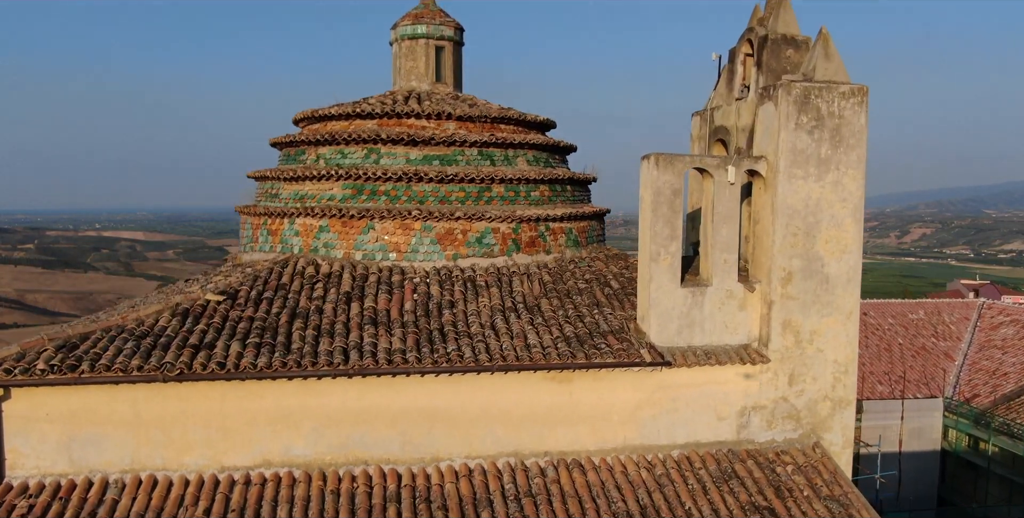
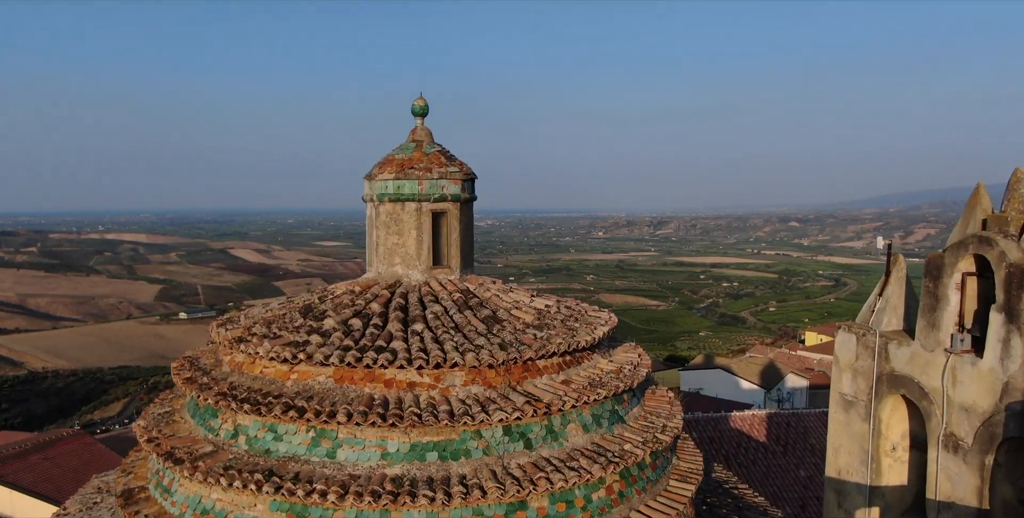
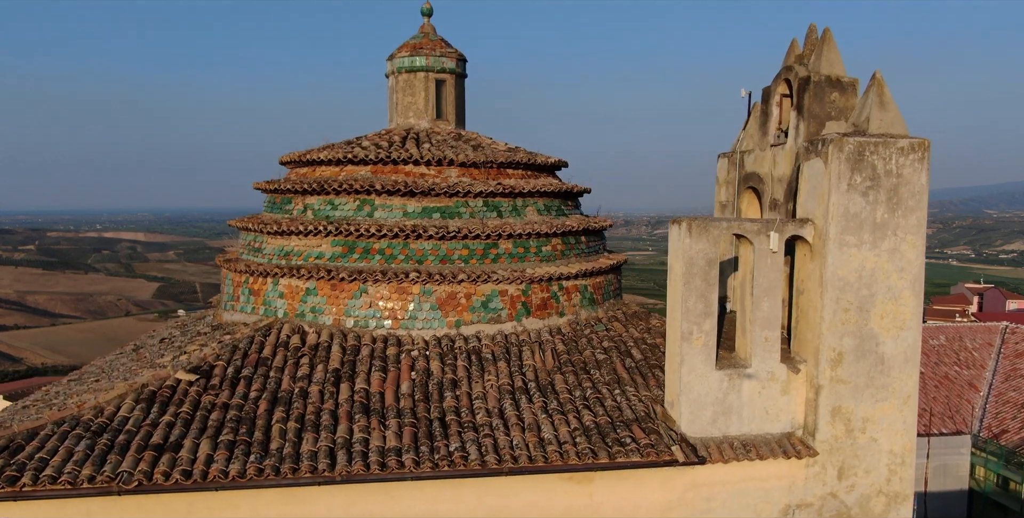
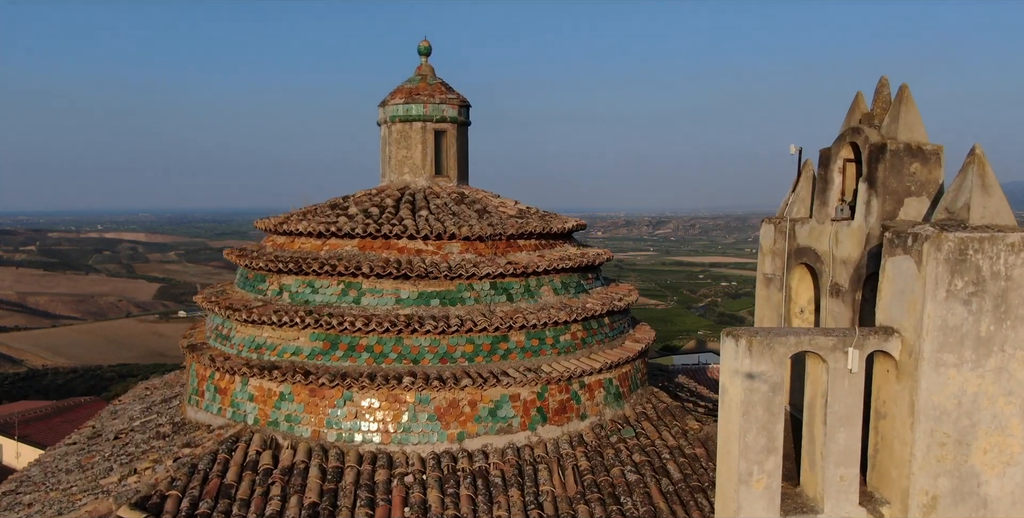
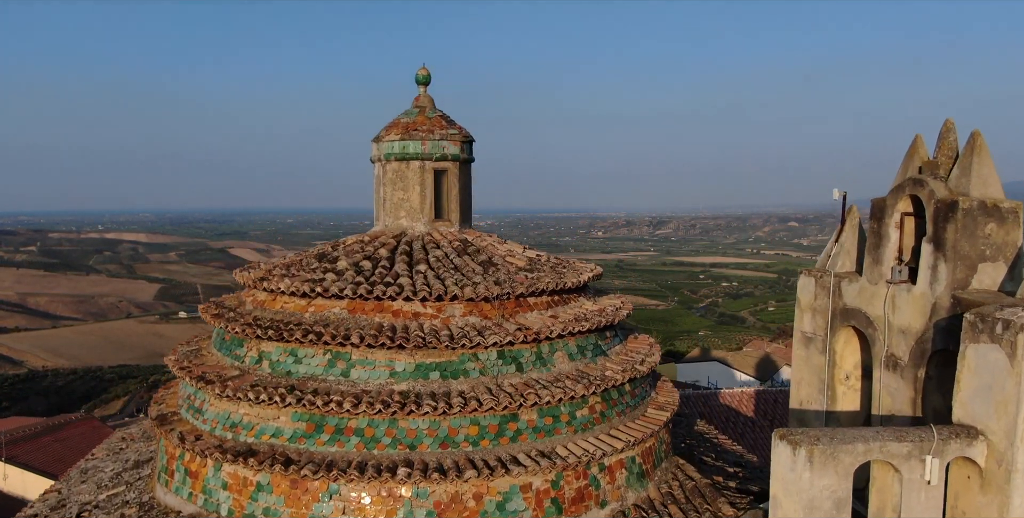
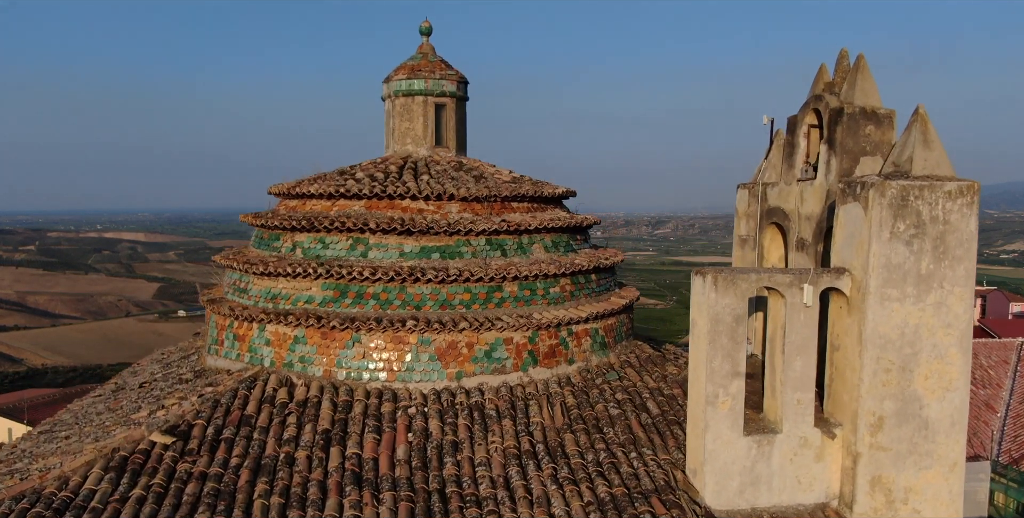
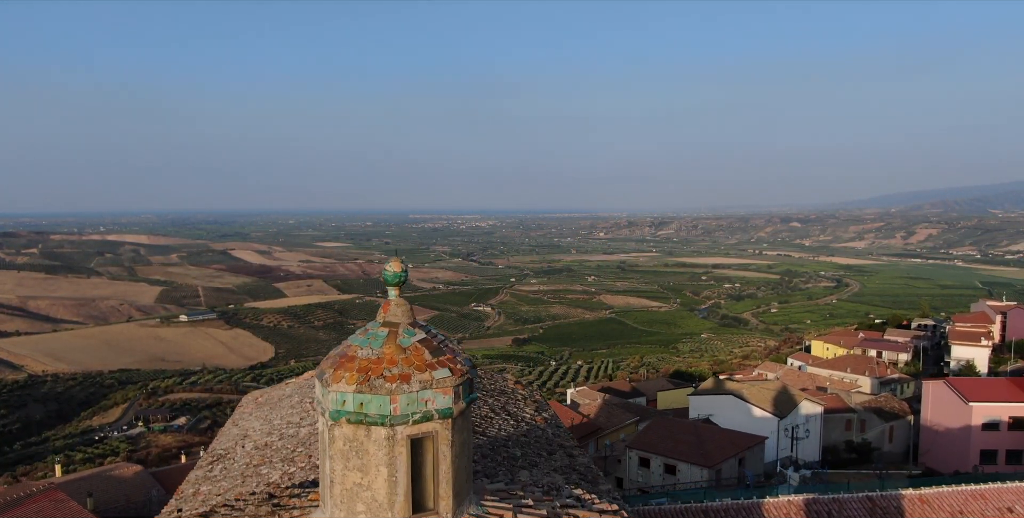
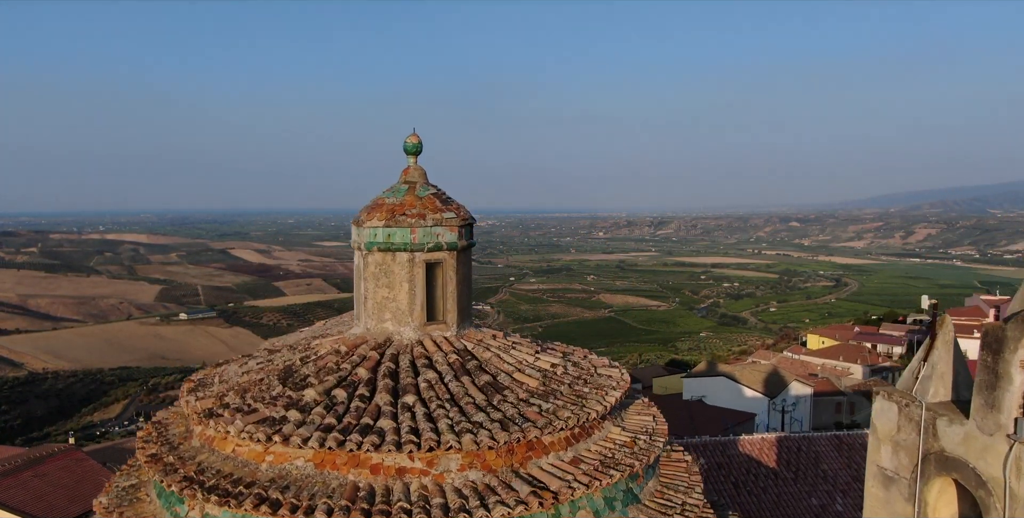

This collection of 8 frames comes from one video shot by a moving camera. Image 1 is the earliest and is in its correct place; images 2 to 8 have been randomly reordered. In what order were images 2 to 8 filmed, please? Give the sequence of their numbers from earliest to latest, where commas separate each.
3, 6, 4, 5, 2, 8, 7
